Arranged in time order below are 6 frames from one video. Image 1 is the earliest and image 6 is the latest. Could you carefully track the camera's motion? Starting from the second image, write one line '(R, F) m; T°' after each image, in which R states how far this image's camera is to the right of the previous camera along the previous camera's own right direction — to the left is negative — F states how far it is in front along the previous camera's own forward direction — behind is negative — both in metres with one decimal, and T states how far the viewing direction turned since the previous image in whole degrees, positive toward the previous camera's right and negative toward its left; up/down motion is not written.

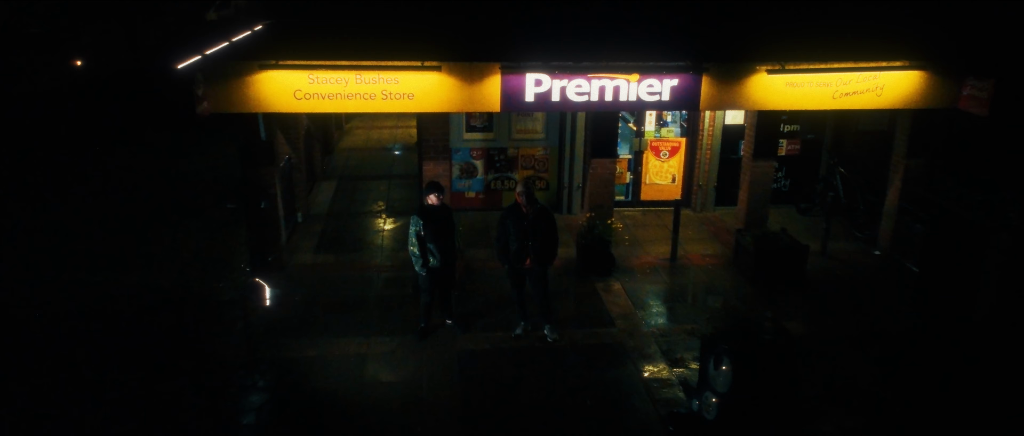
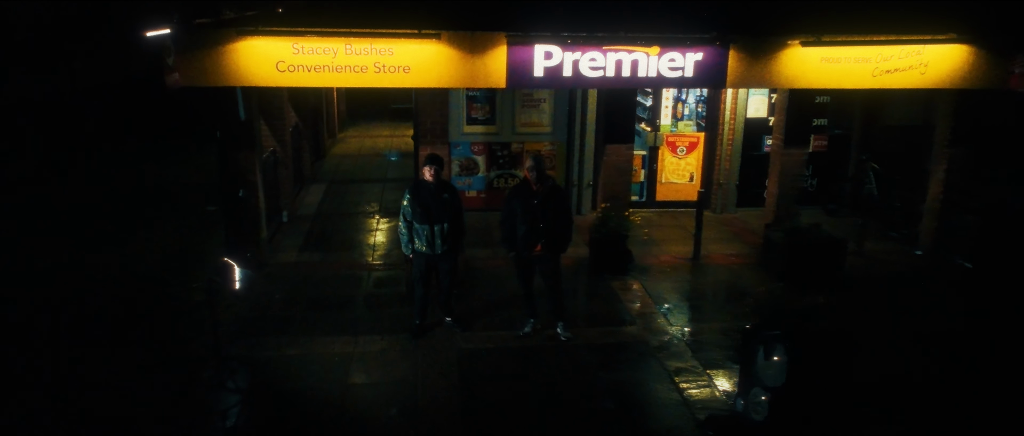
(-0.1, +1.0) m; 0°
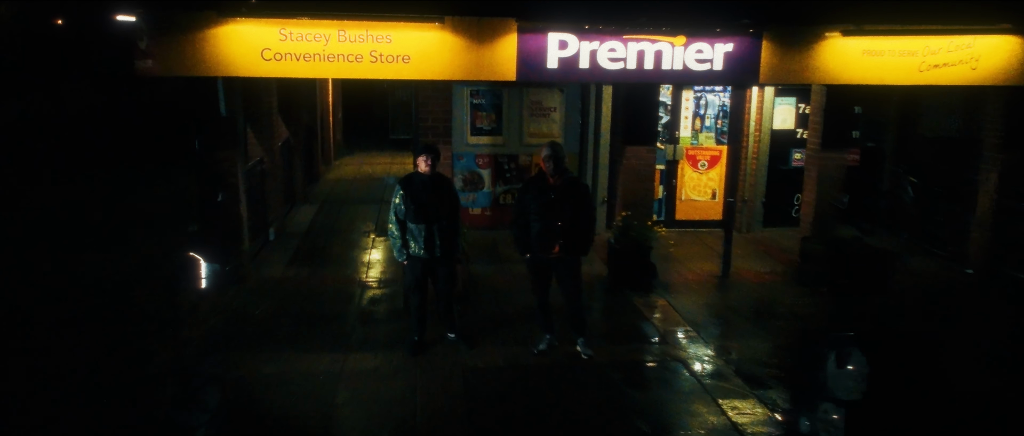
(-0.1, +0.9) m; 0°
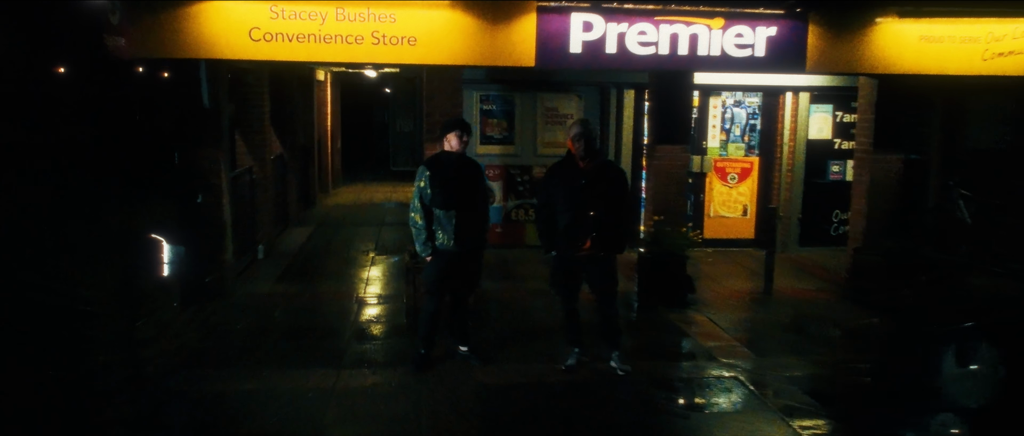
(-0.2, +0.9) m; 0°
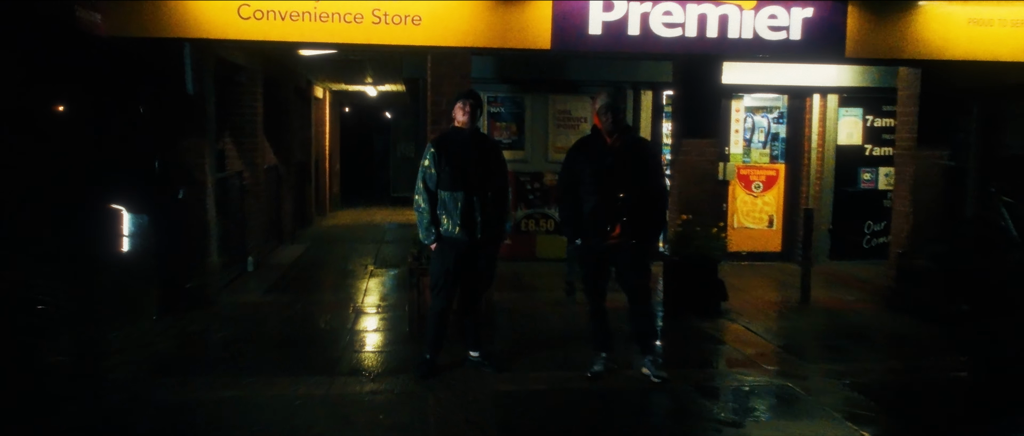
(-0.1, +0.6) m; 0°
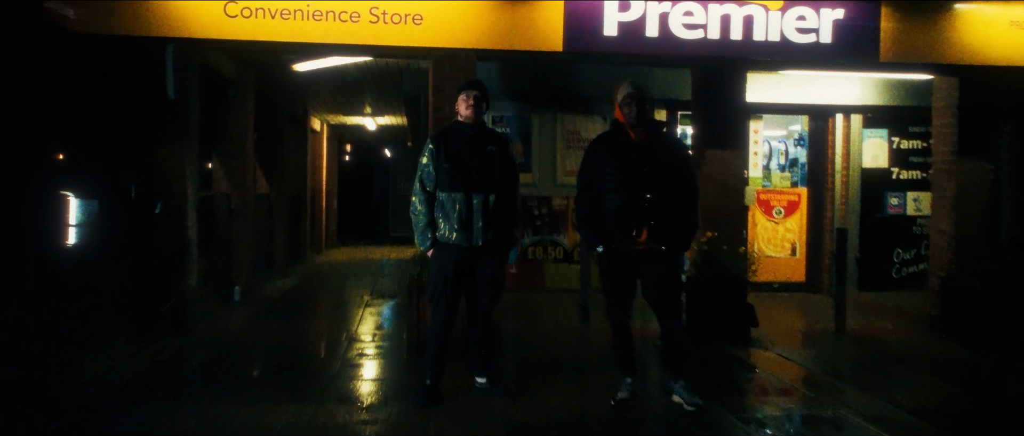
(-0.1, +0.5) m; 0°
